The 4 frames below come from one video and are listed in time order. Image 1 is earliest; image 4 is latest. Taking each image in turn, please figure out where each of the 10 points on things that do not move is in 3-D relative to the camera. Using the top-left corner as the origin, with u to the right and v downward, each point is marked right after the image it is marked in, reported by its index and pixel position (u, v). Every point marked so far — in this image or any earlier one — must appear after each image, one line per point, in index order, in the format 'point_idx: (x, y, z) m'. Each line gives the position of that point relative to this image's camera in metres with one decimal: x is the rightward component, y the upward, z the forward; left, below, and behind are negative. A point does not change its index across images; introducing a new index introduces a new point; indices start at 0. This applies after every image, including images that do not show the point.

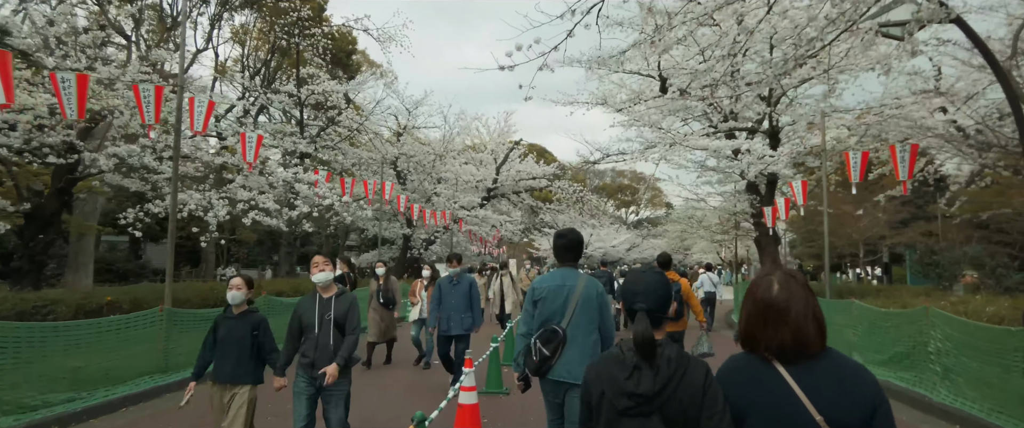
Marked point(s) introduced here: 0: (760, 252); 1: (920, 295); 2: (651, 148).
0: (+6.1, -1.0, +16.8) m
1: (+7.6, -1.5, +12.6) m
2: (+3.5, +1.6, +16.8) m
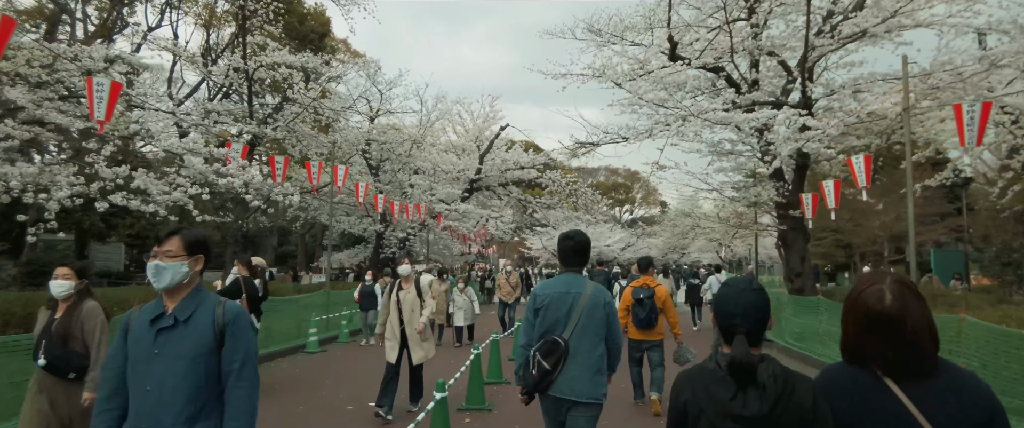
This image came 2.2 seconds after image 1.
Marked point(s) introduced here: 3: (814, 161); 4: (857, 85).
0: (+5.7, -0.8, +14.3) m
1: (+7.2, -1.3, +10.0) m
2: (+3.1, +1.8, +14.2) m
3: (+5.9, +1.0, +13.3) m
4: (+6.1, +2.3, +12.0) m
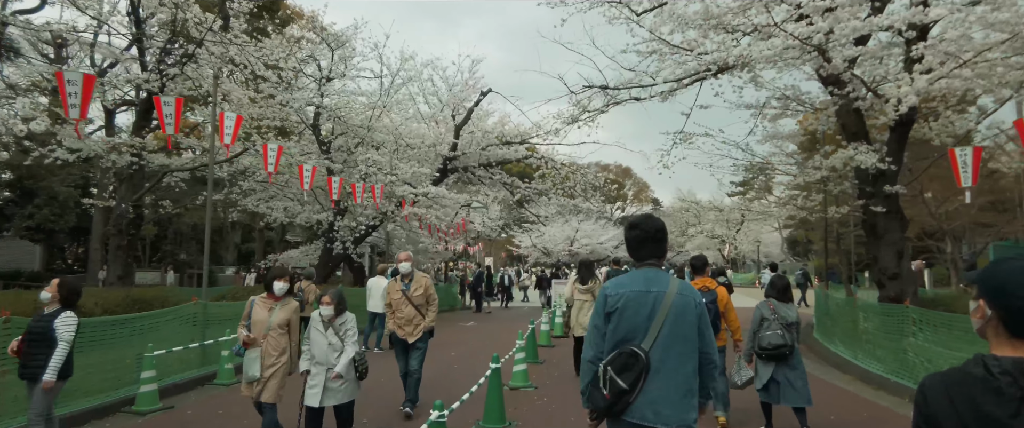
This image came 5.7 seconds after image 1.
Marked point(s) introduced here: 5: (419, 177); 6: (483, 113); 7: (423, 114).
0: (+5.4, -0.4, +10.2) m
1: (+7.0, -1.0, +6.0) m
2: (+2.8, +2.1, +10.2) m
3: (+5.6, +1.4, +9.3) m
4: (+5.8, +2.6, +8.0) m
5: (-2.3, +0.9, +17.4) m
6: (-0.8, +2.9, +19.5) m
7: (-2.5, +2.8, +18.8) m
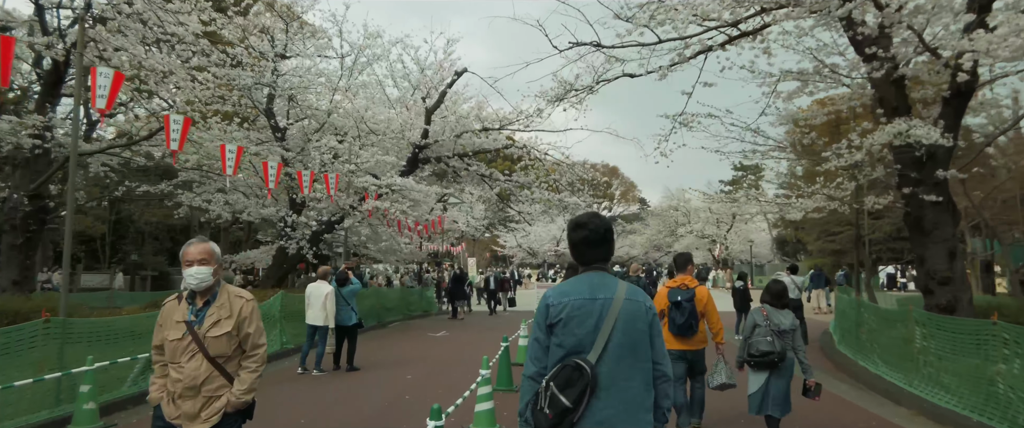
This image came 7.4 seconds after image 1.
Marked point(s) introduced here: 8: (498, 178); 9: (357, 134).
0: (+5.1, -0.3, +8.5) m
1: (+6.7, -0.9, +4.3) m
2: (+2.4, +2.3, +8.3) m
3: (+5.3, +1.5, +7.5) m
4: (+5.5, +2.7, +6.2) m
5: (-2.8, +1.0, +15.5) m
6: (-1.3, +3.0, +17.6) m
7: (-3.0, +2.9, +16.9) m
8: (-0.3, +0.9, +17.7) m
9: (-3.6, +1.8, +15.9) m
